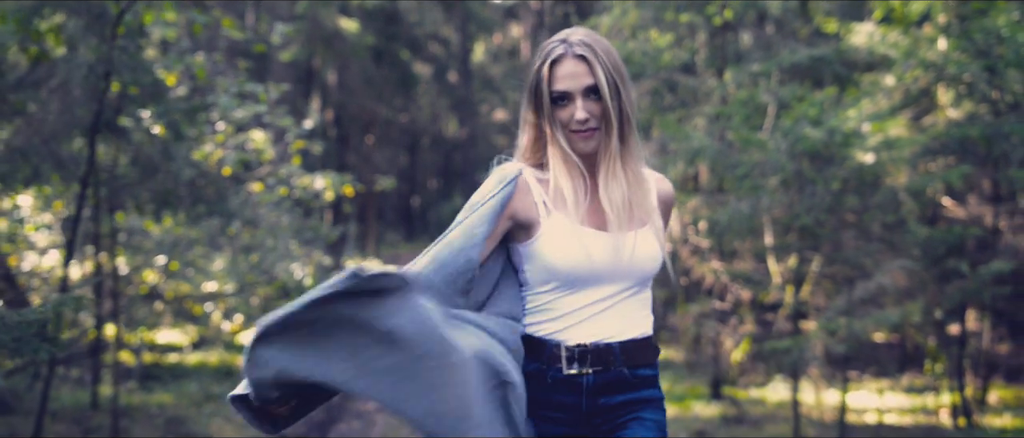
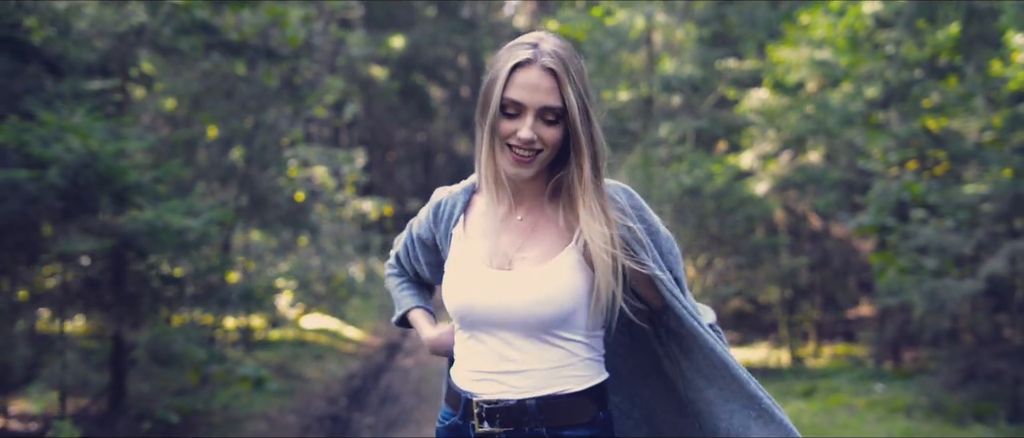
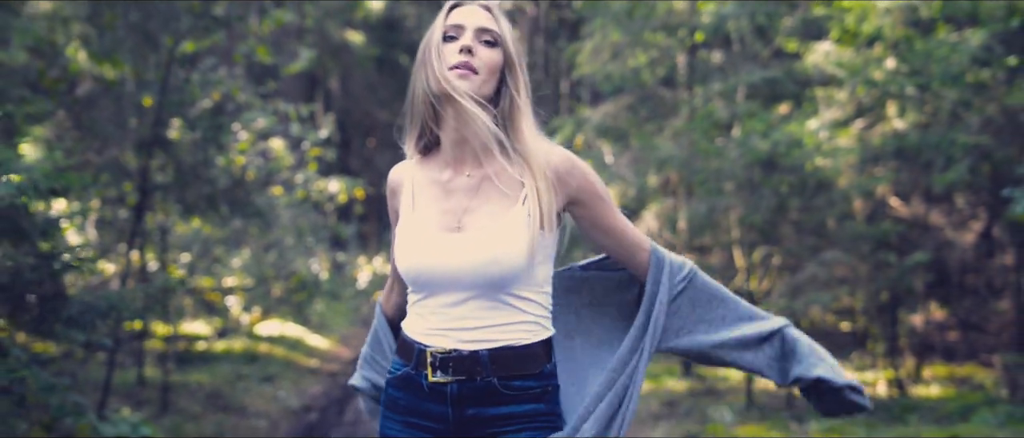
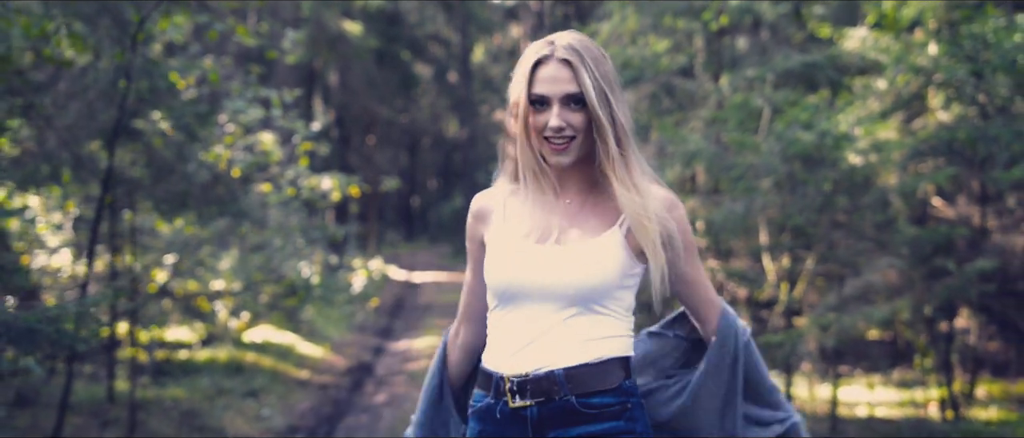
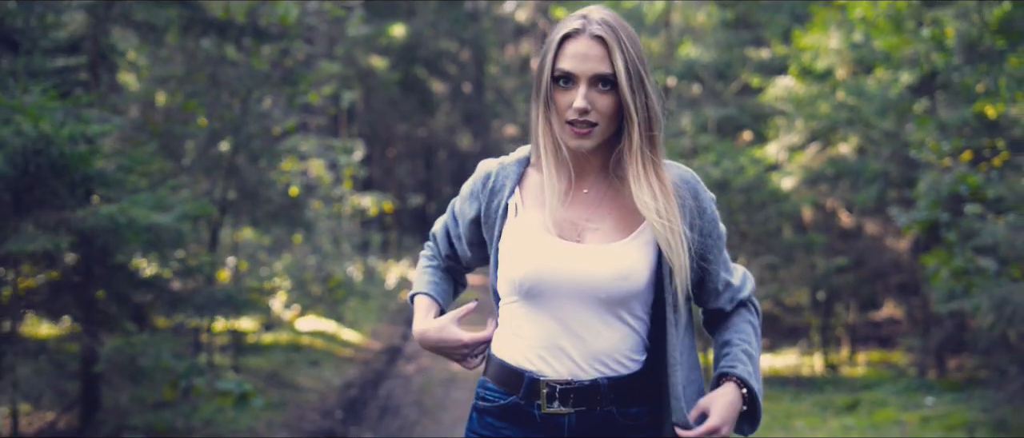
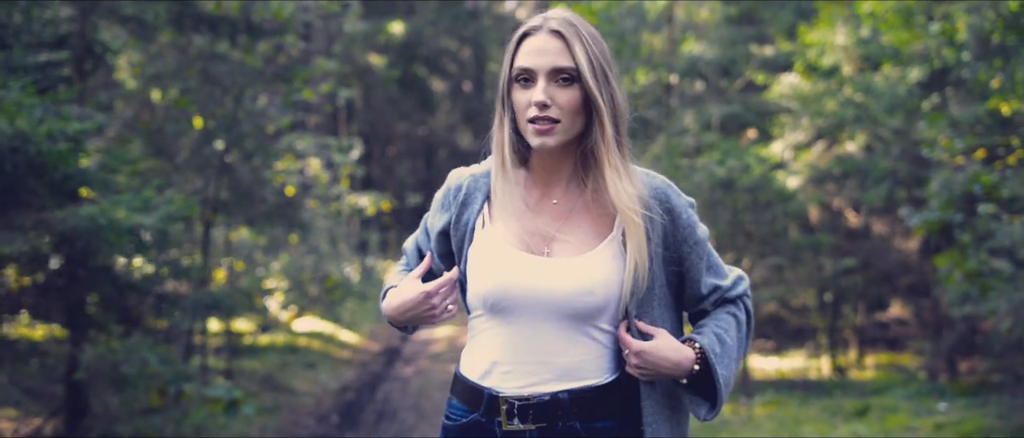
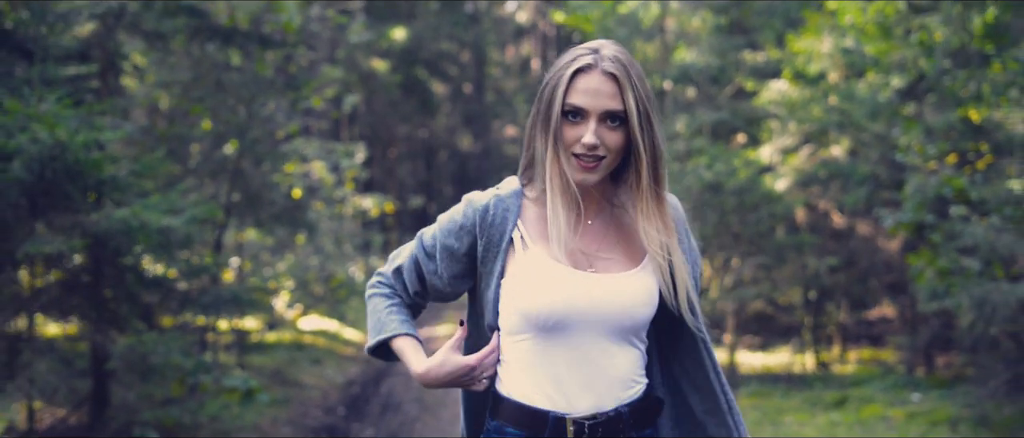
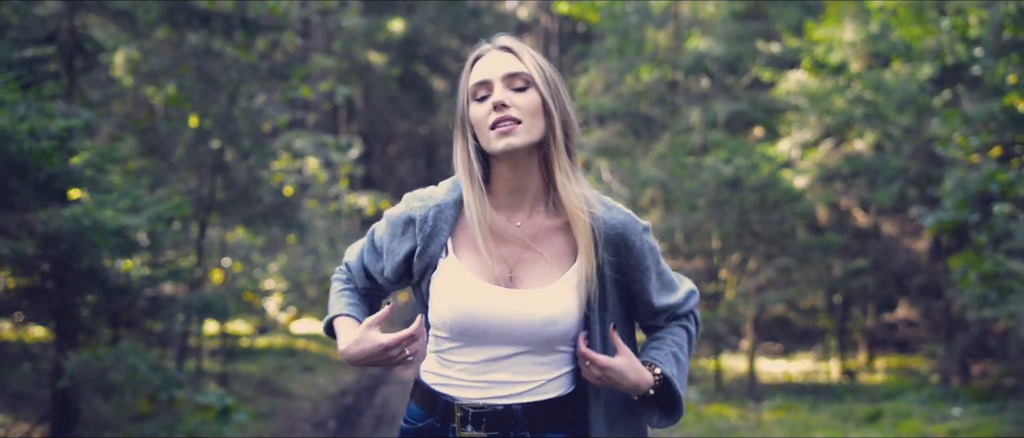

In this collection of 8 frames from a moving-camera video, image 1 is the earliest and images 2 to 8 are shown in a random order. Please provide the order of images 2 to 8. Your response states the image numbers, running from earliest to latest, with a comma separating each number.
4, 3, 8, 6, 5, 7, 2
